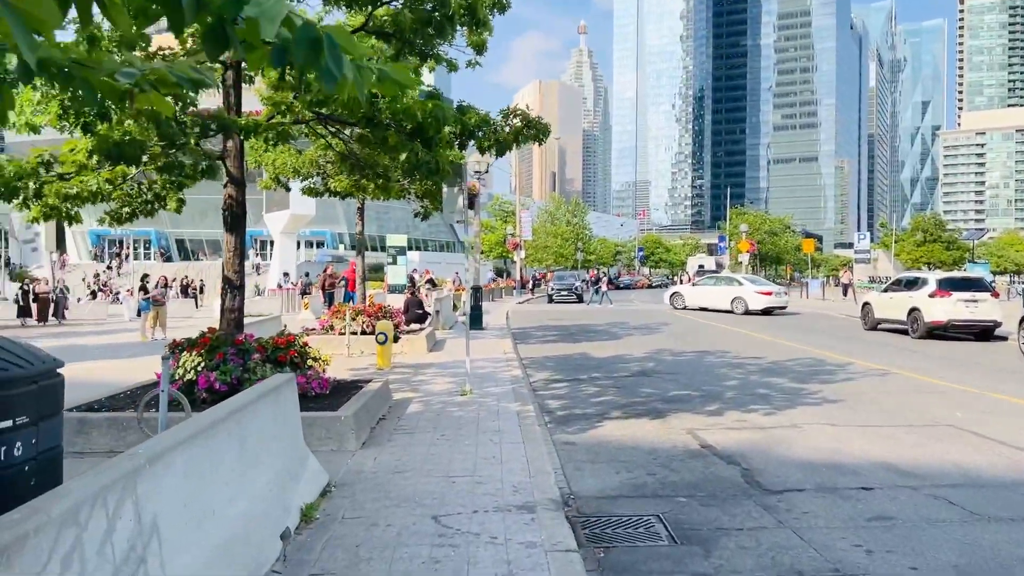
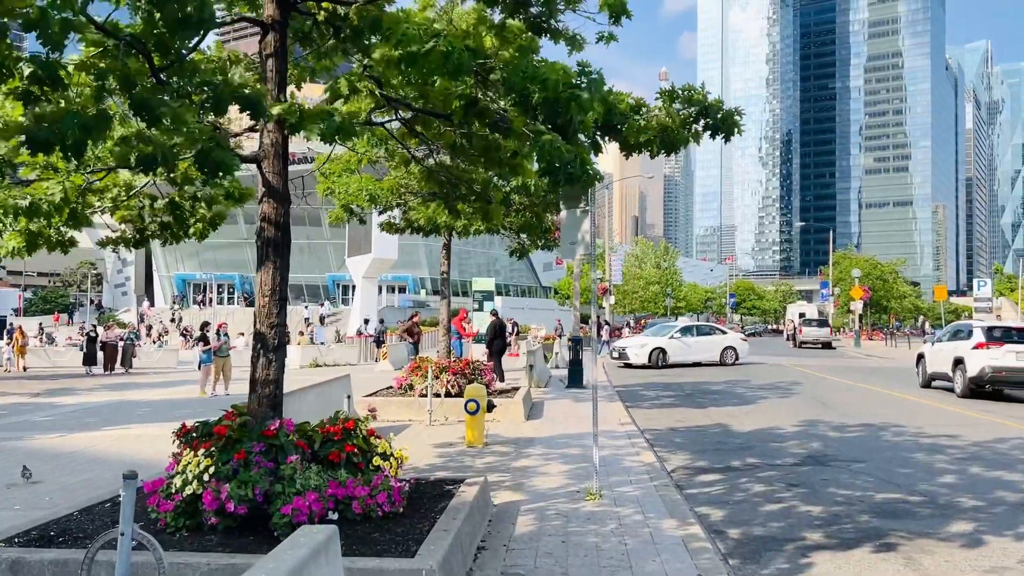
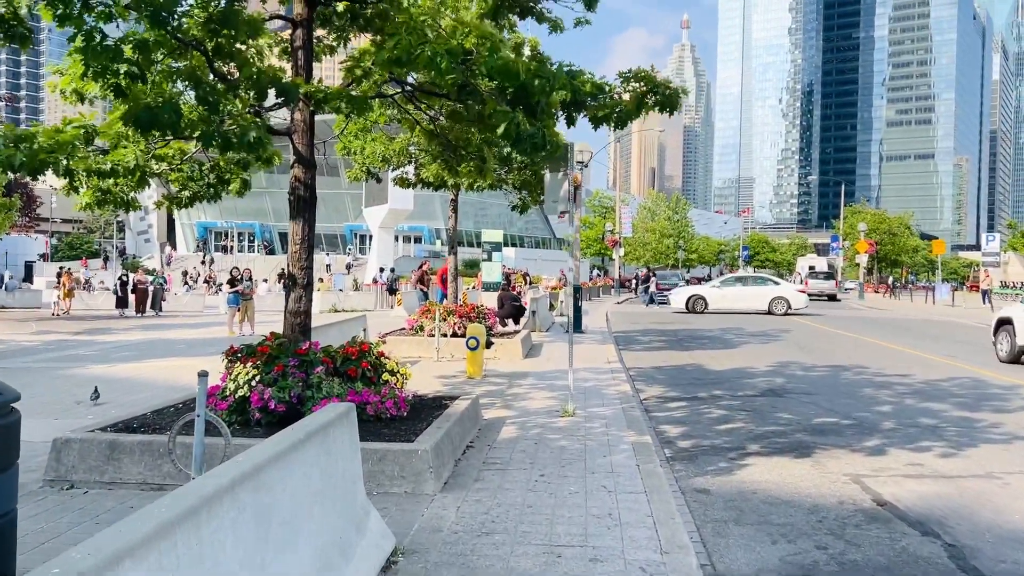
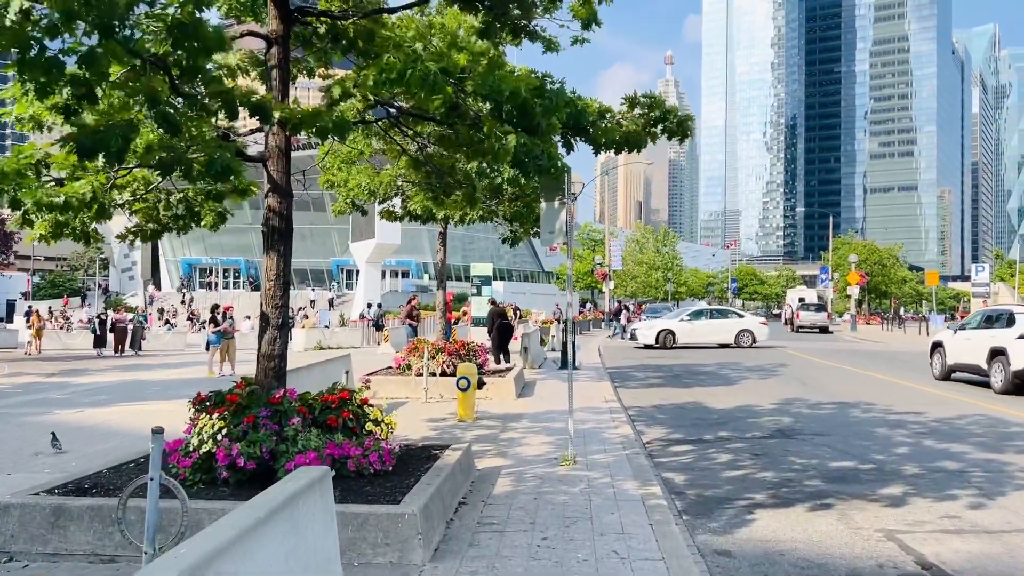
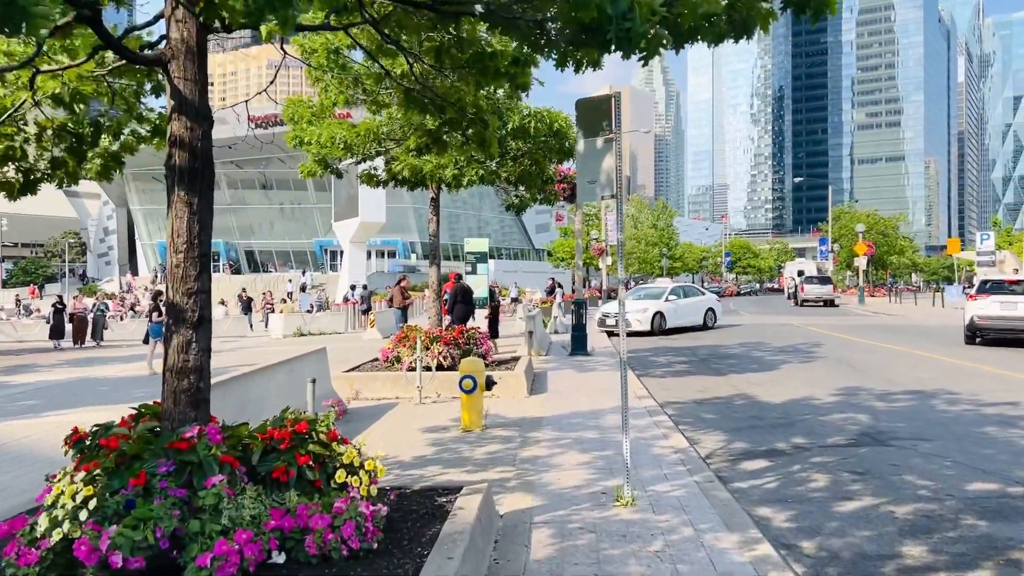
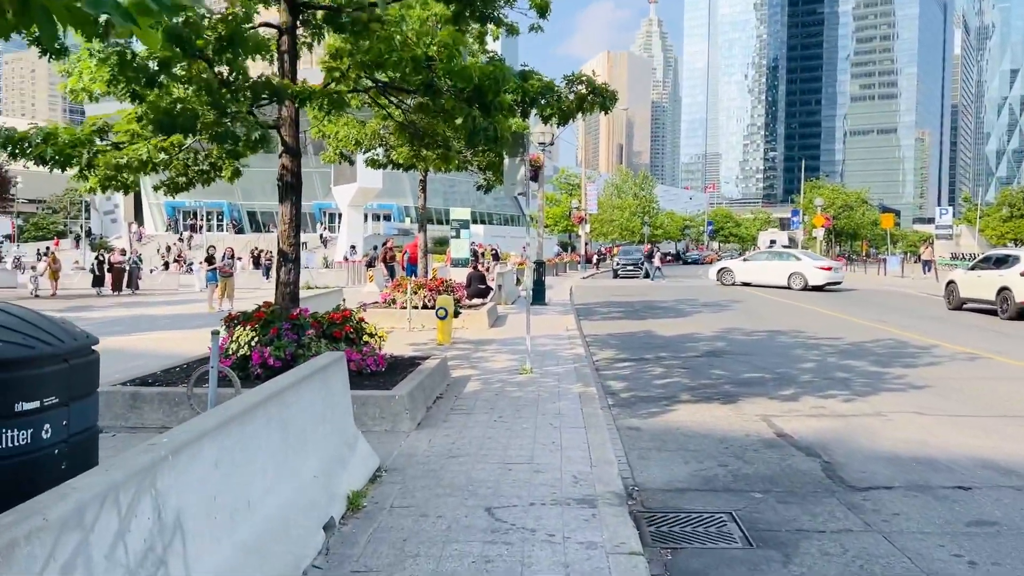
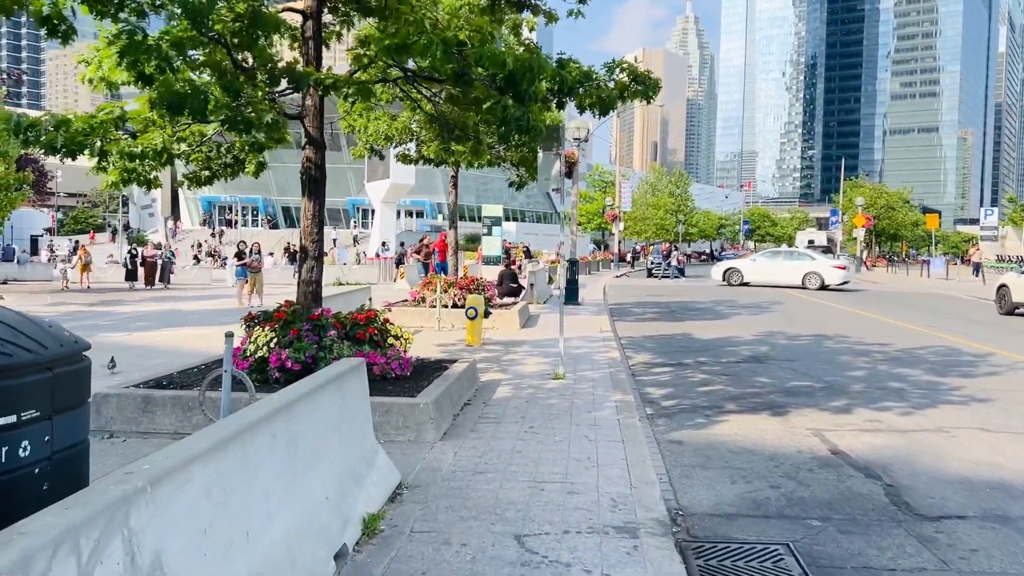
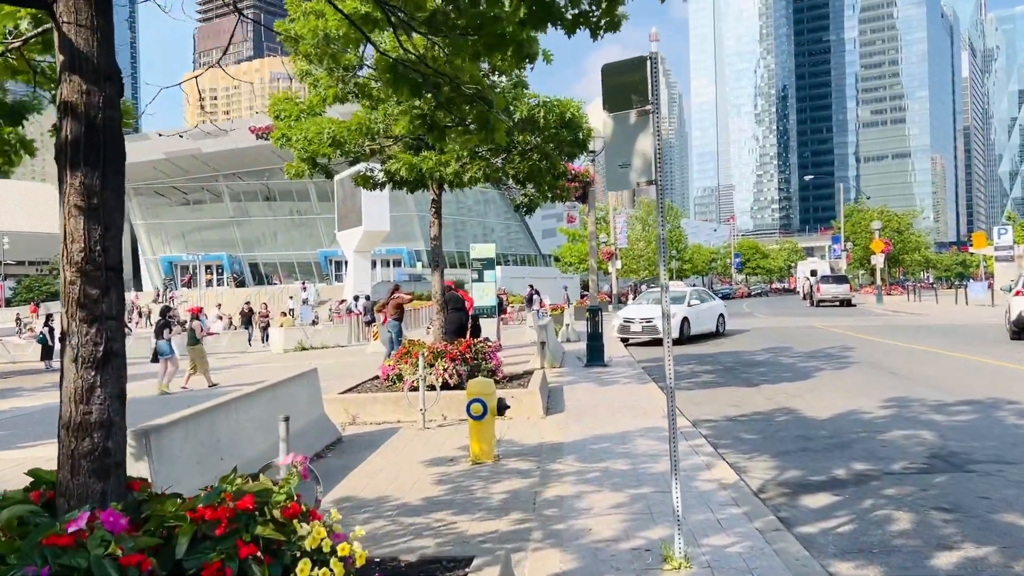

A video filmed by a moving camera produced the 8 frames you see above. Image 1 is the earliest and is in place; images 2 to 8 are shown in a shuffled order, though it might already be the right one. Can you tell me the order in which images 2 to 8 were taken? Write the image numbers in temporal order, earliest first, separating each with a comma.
6, 7, 3, 4, 2, 5, 8
